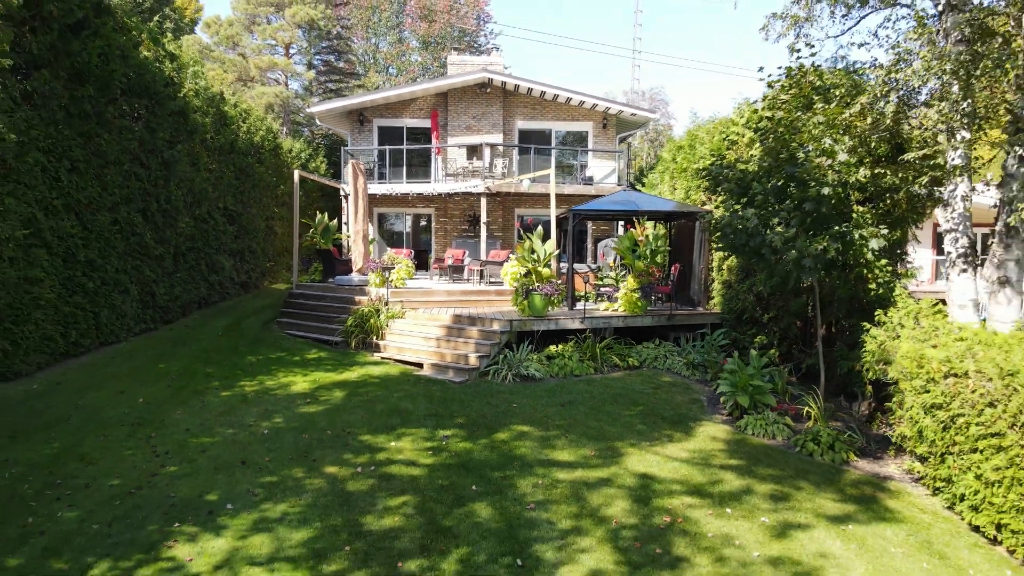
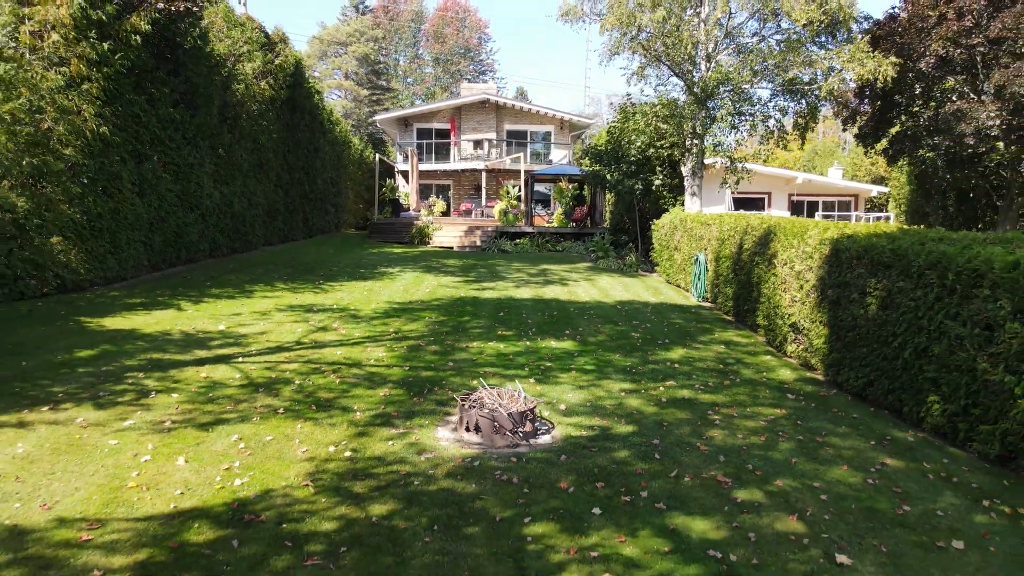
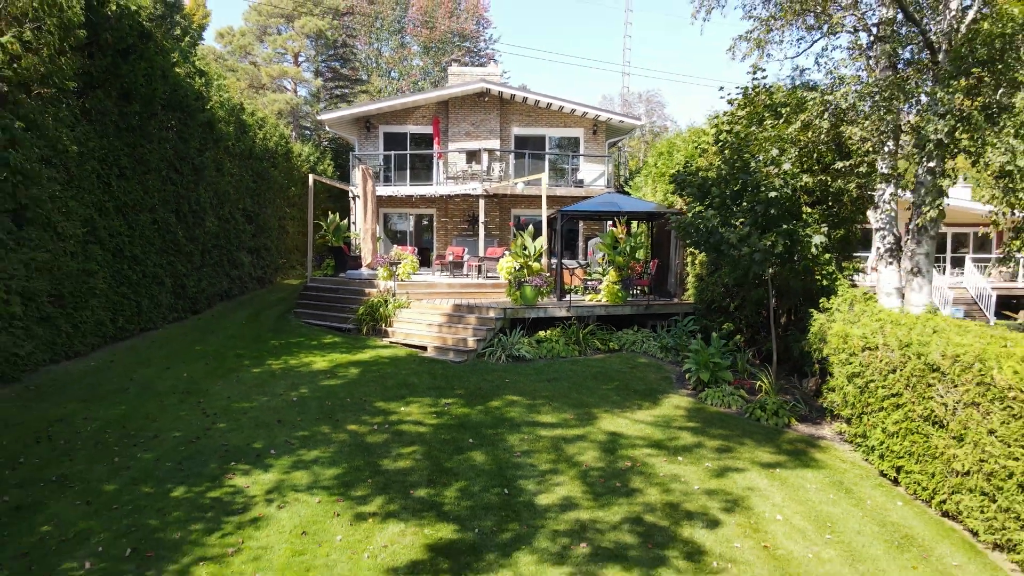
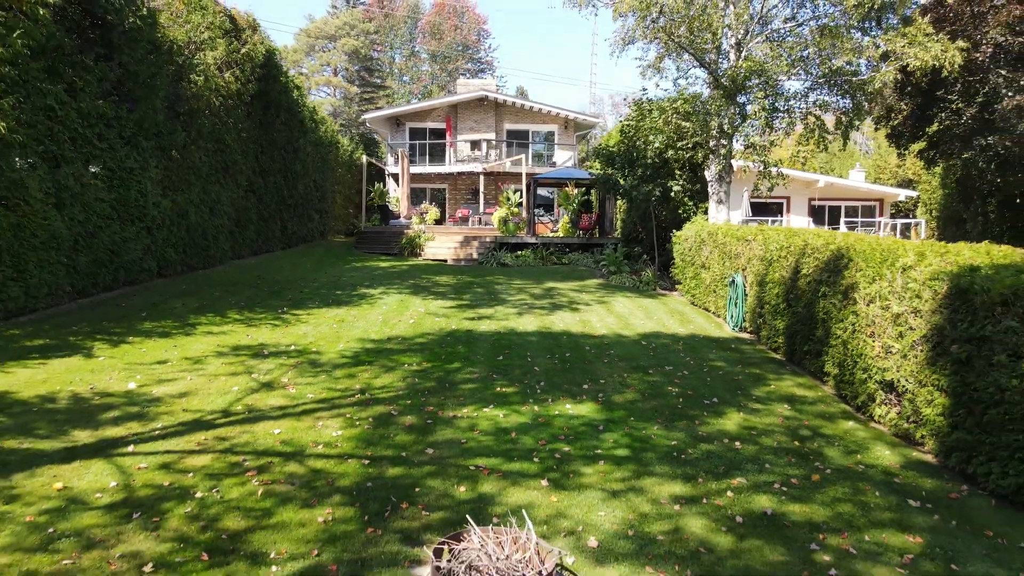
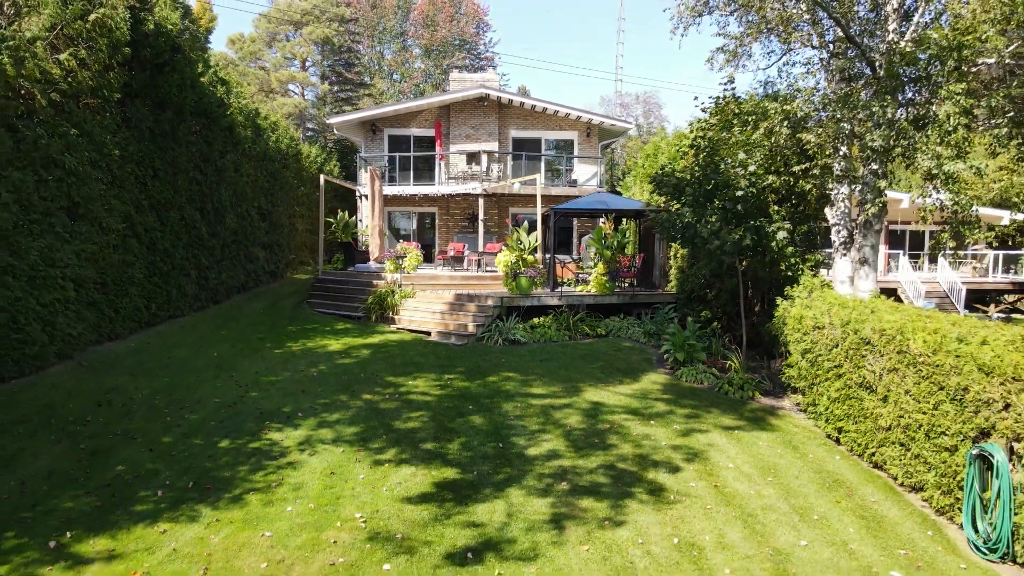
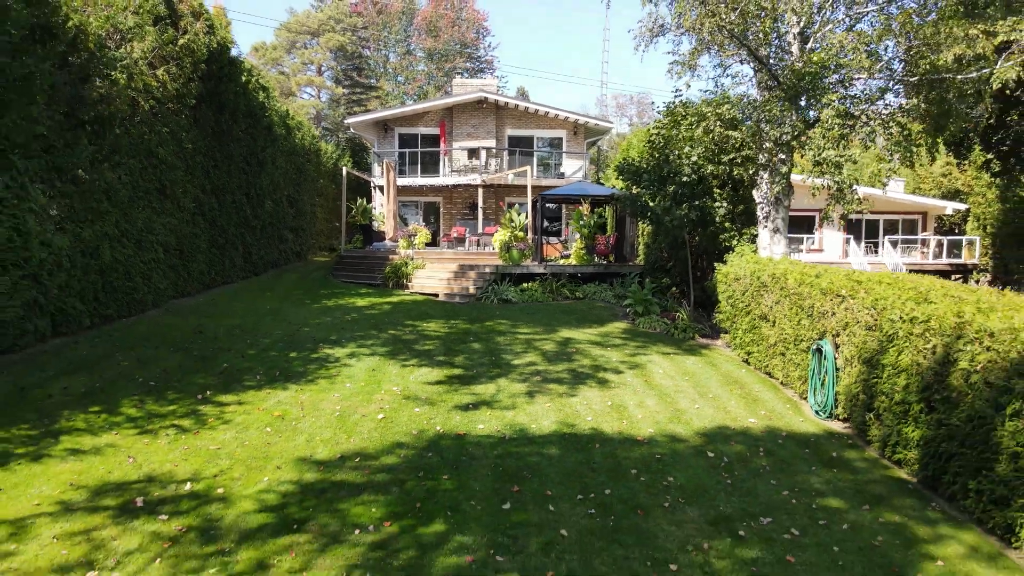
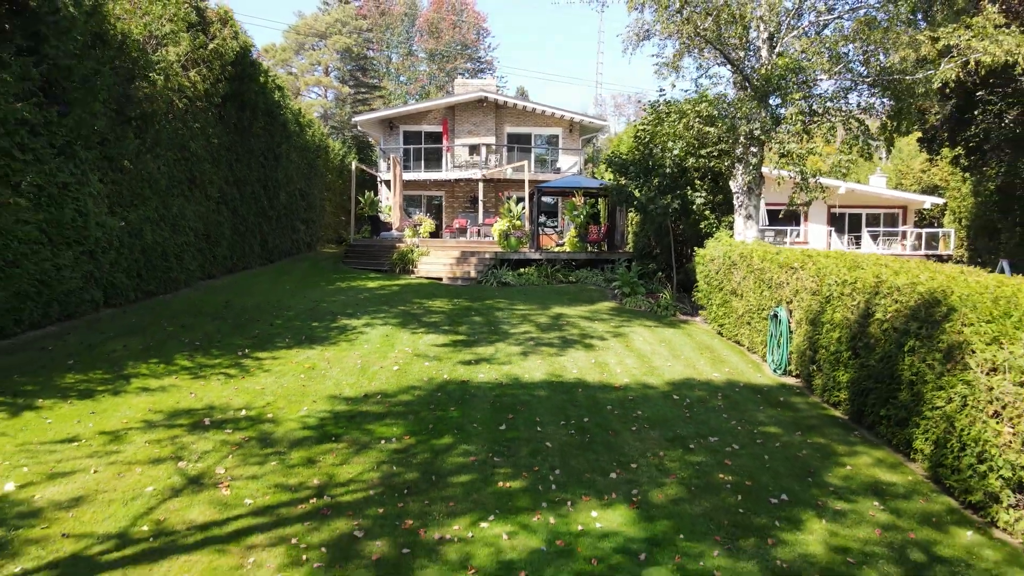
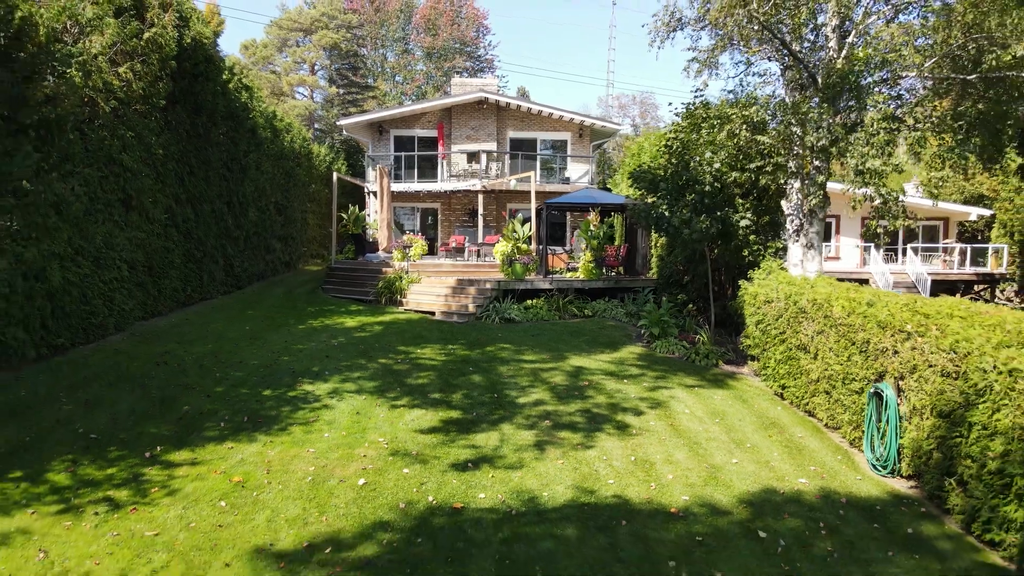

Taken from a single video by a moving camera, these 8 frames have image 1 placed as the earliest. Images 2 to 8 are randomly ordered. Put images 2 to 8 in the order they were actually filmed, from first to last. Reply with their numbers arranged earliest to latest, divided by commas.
3, 5, 8, 6, 7, 4, 2
